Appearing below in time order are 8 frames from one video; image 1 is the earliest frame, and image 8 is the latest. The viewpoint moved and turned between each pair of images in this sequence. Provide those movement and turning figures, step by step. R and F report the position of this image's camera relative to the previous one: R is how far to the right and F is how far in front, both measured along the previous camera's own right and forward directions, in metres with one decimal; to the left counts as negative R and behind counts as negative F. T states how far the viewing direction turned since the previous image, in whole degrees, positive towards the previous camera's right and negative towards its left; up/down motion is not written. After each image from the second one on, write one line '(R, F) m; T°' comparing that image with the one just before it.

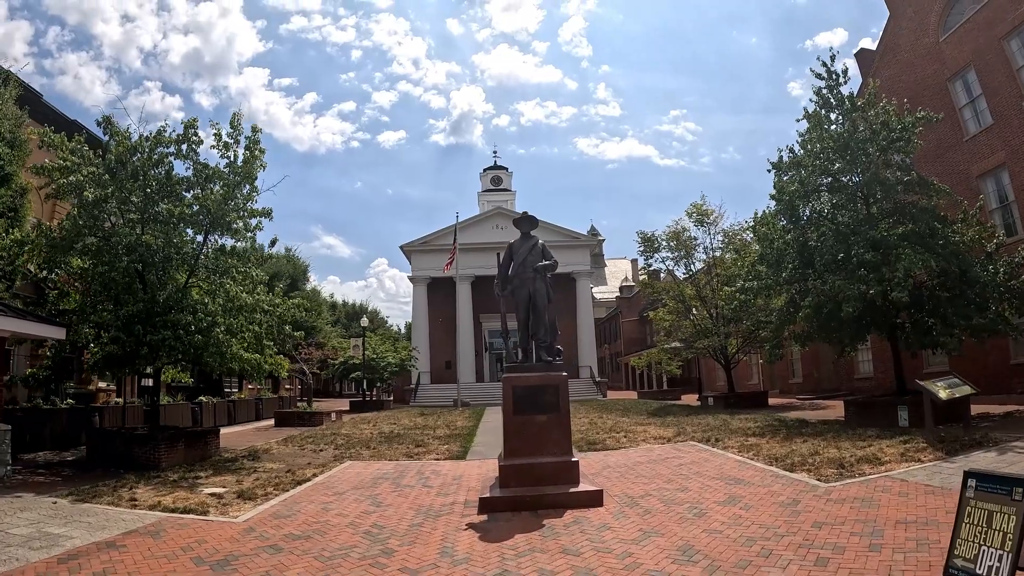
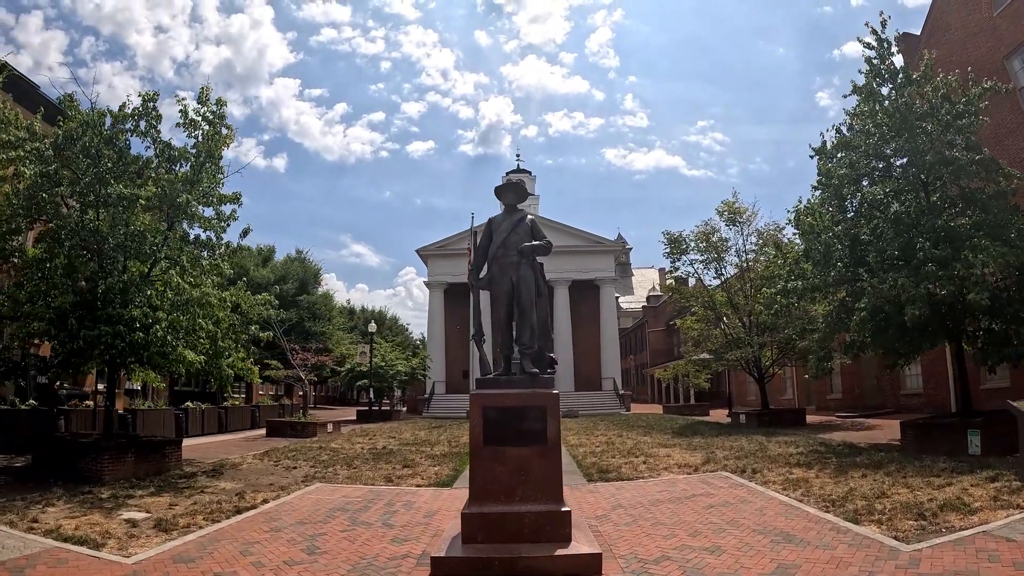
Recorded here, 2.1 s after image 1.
(+0.4, +1.8) m; -2°
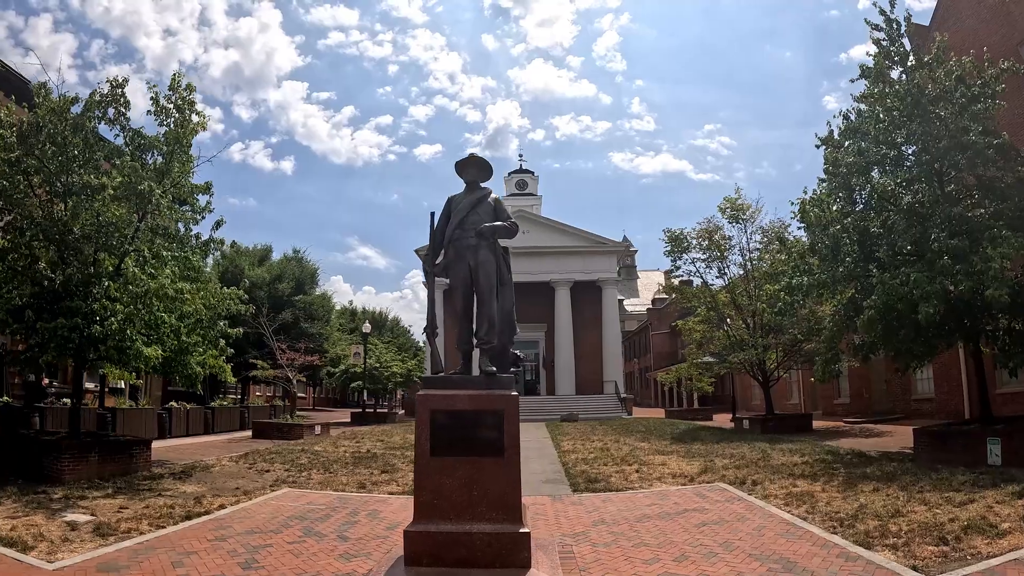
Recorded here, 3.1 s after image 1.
(+0.4, +0.8) m; -1°
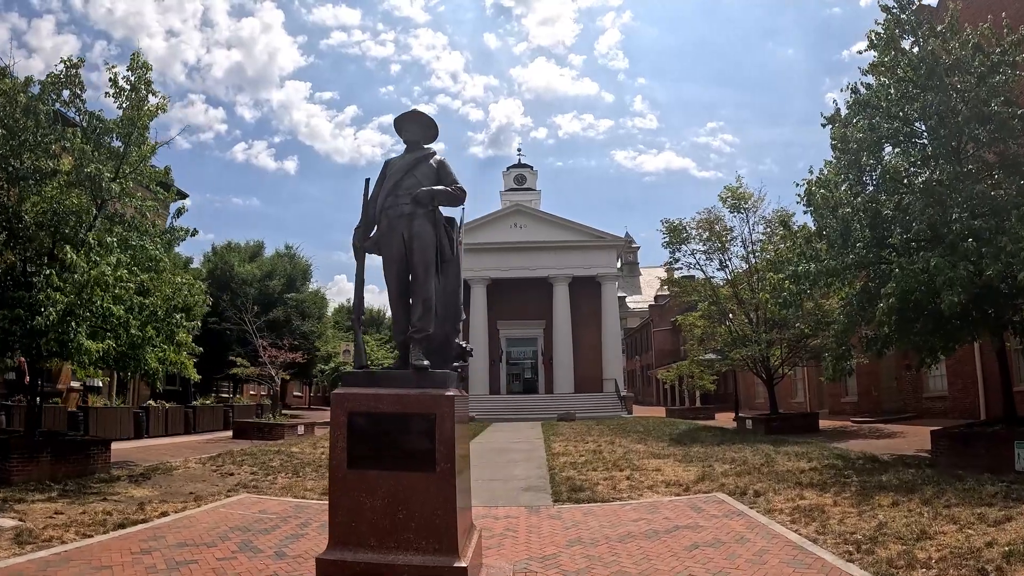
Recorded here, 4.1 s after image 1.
(+0.4, +1.0) m; 0°
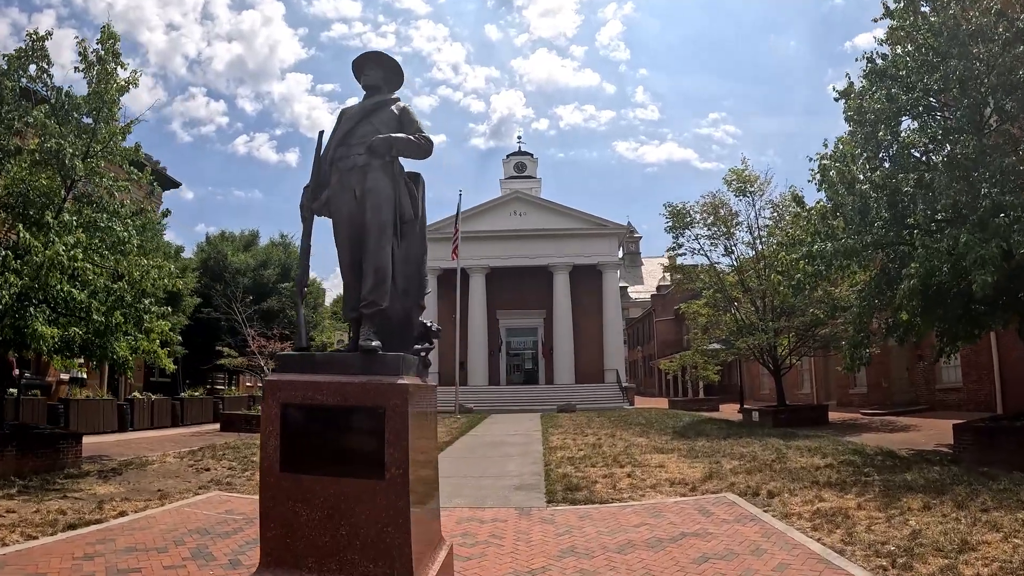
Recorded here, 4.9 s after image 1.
(+0.1, +0.7) m; 0°
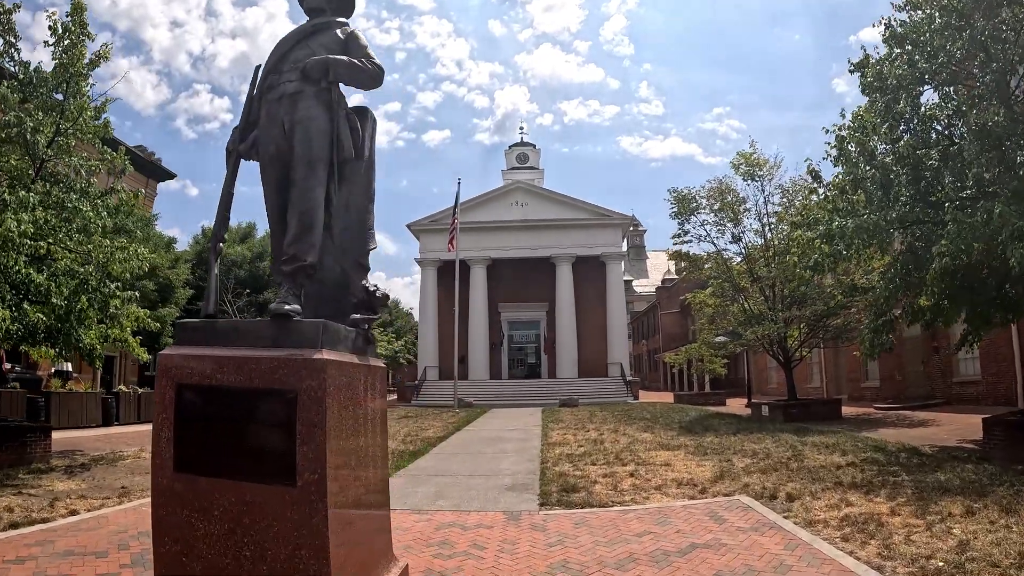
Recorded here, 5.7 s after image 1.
(+0.2, +0.7) m; 0°
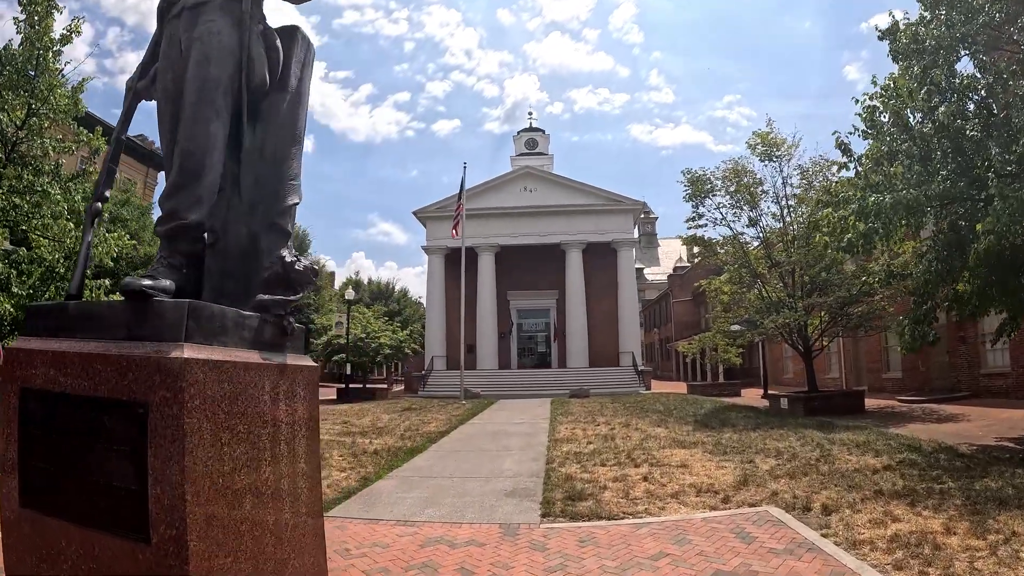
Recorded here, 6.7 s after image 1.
(+0.1, +0.7) m; -1°
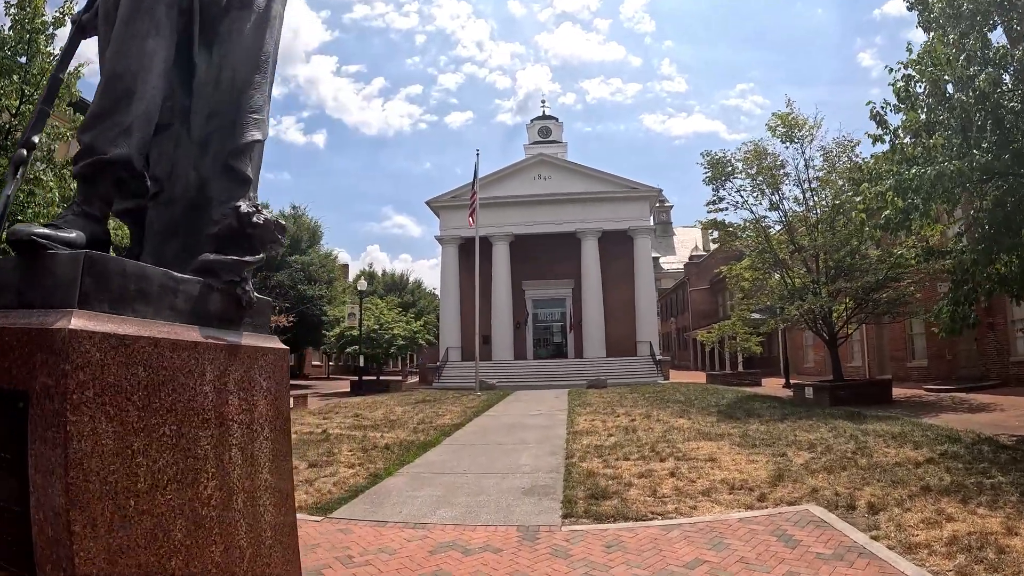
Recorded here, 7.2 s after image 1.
(0.0, +0.4) m; -1°
